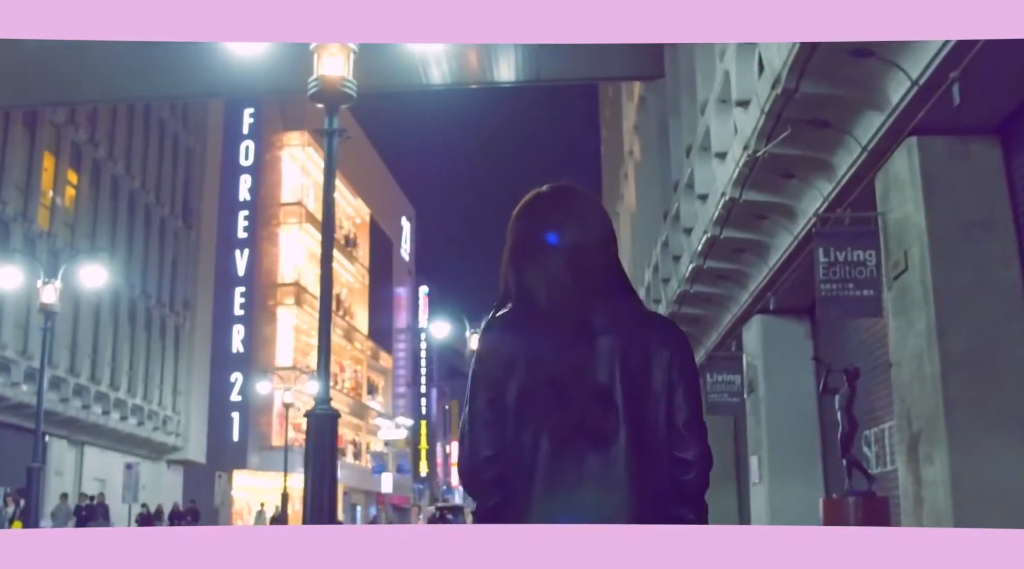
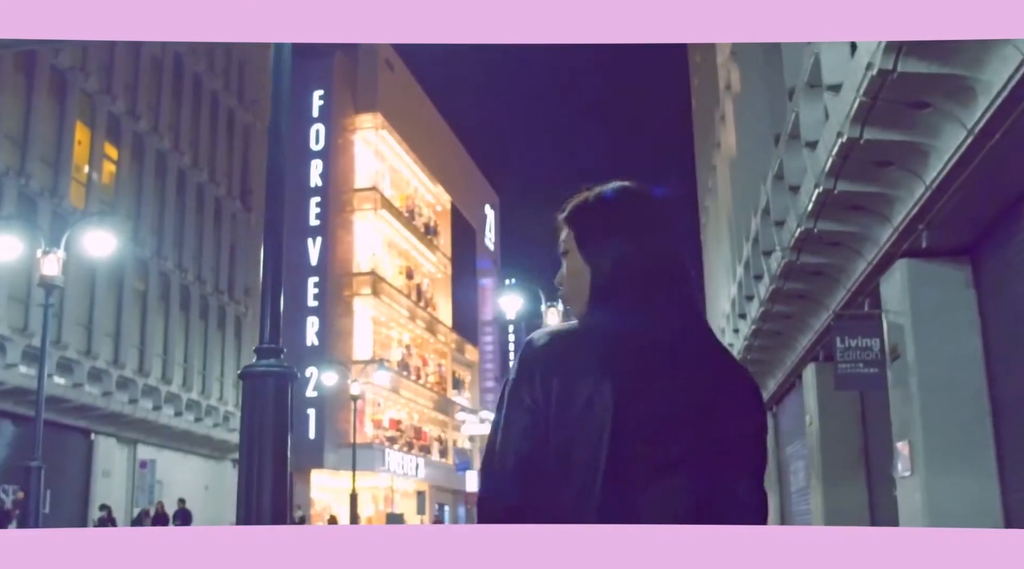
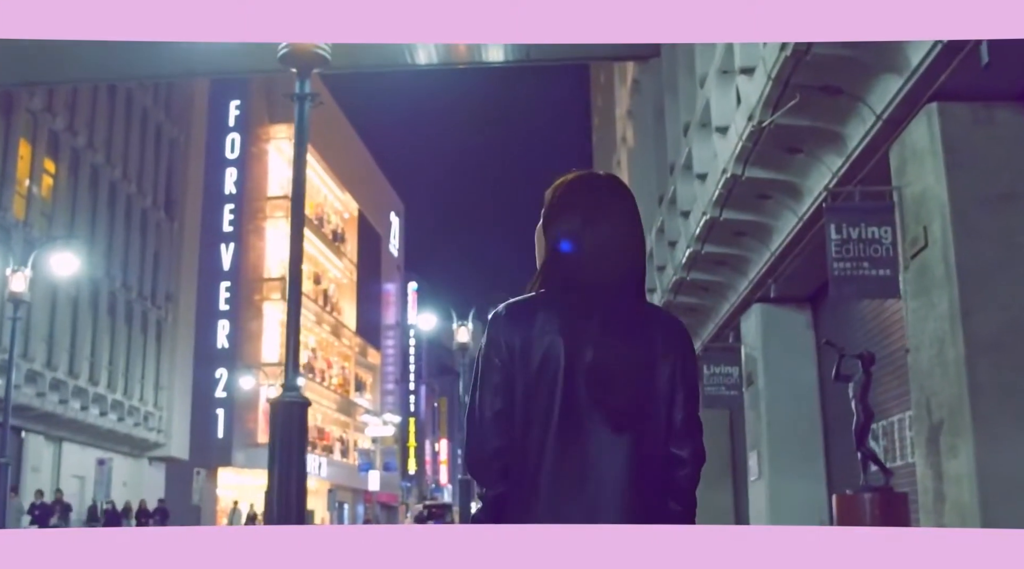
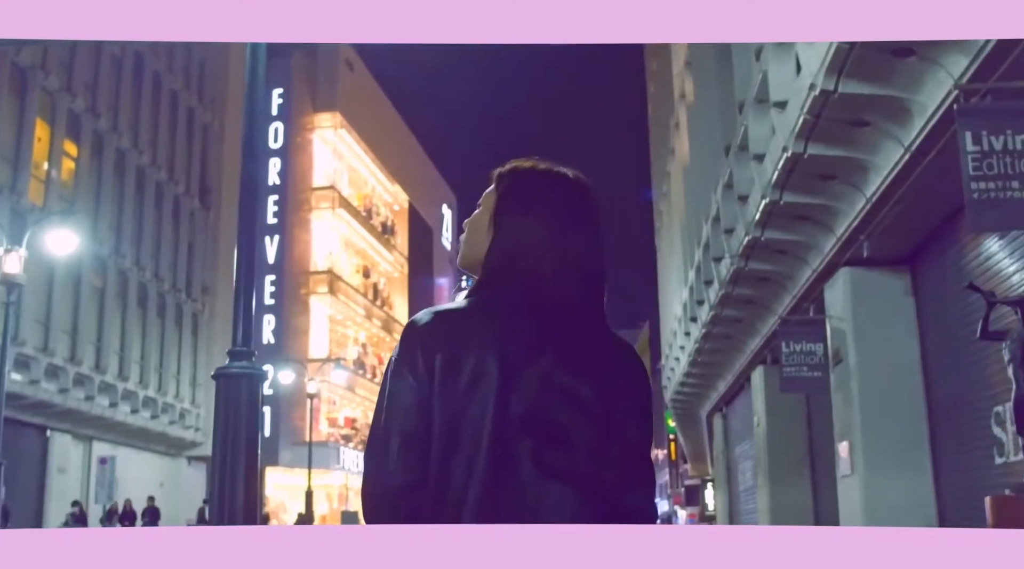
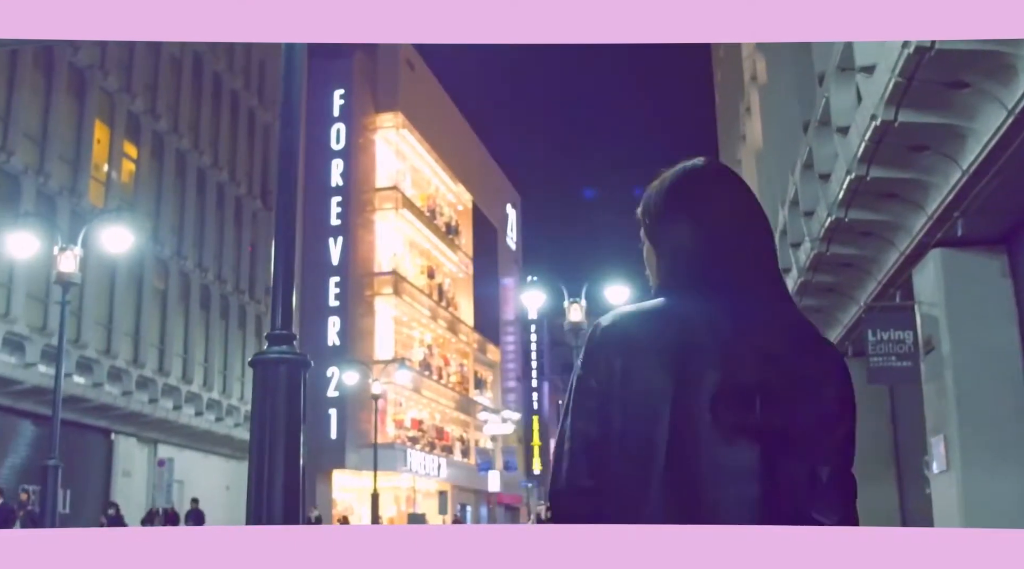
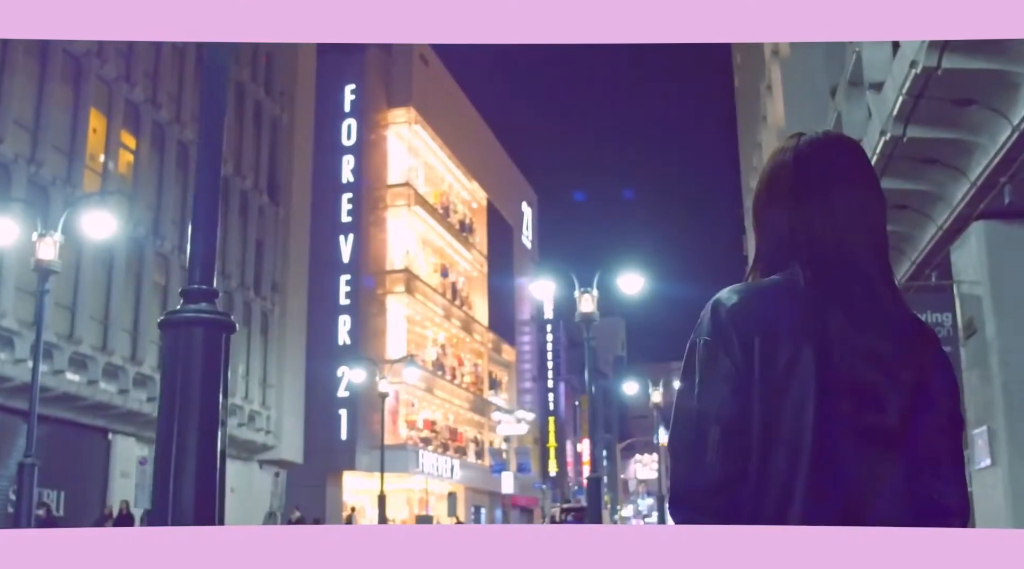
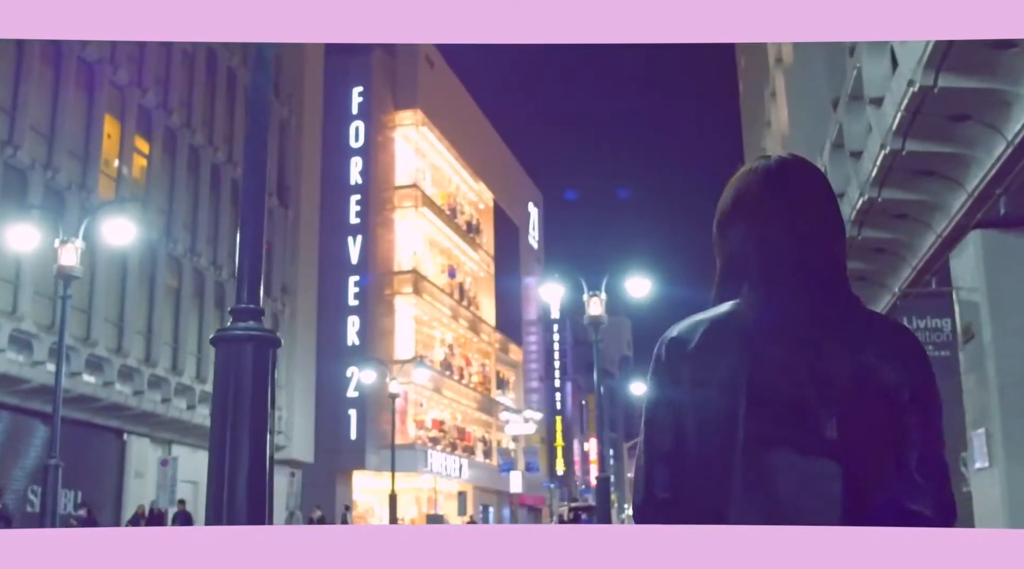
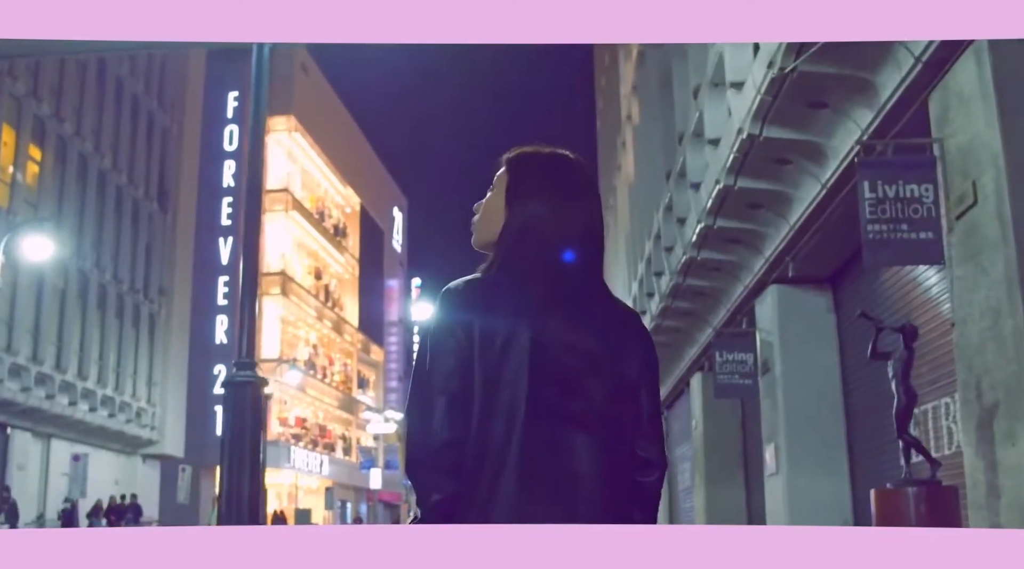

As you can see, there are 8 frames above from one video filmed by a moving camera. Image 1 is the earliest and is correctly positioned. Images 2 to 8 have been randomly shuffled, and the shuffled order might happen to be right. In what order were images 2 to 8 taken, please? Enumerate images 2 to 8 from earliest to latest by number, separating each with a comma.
3, 8, 4, 2, 5, 7, 6
